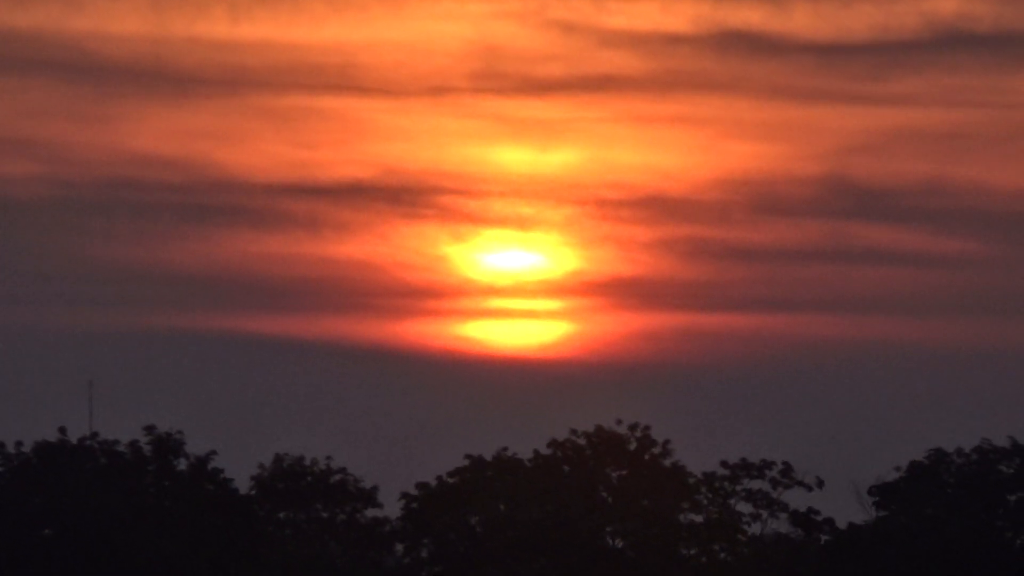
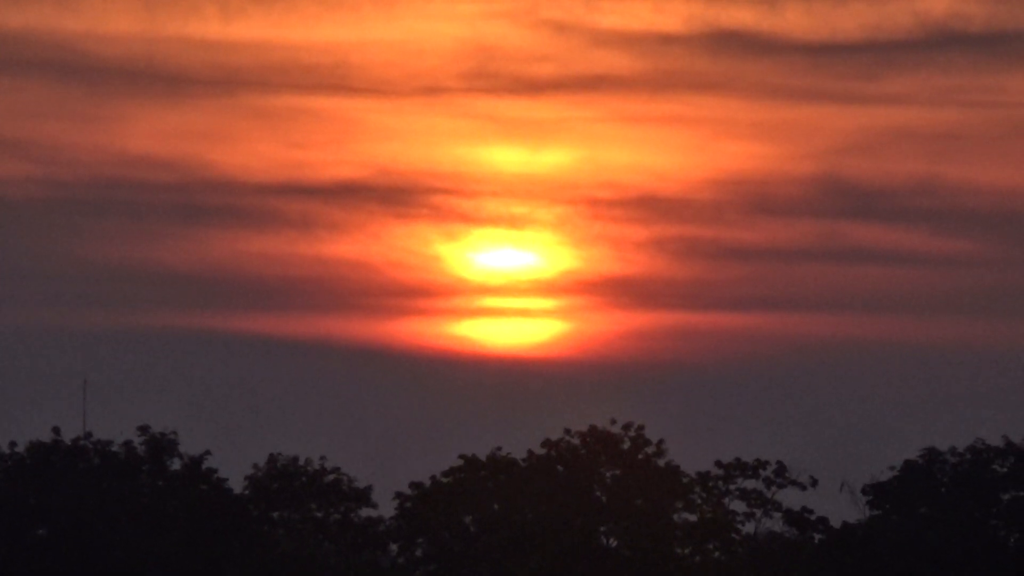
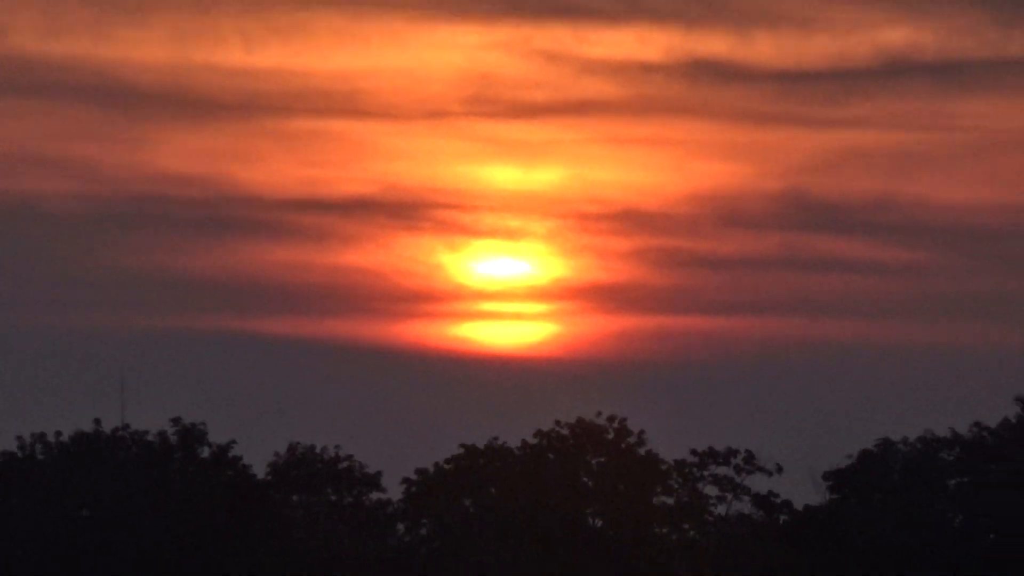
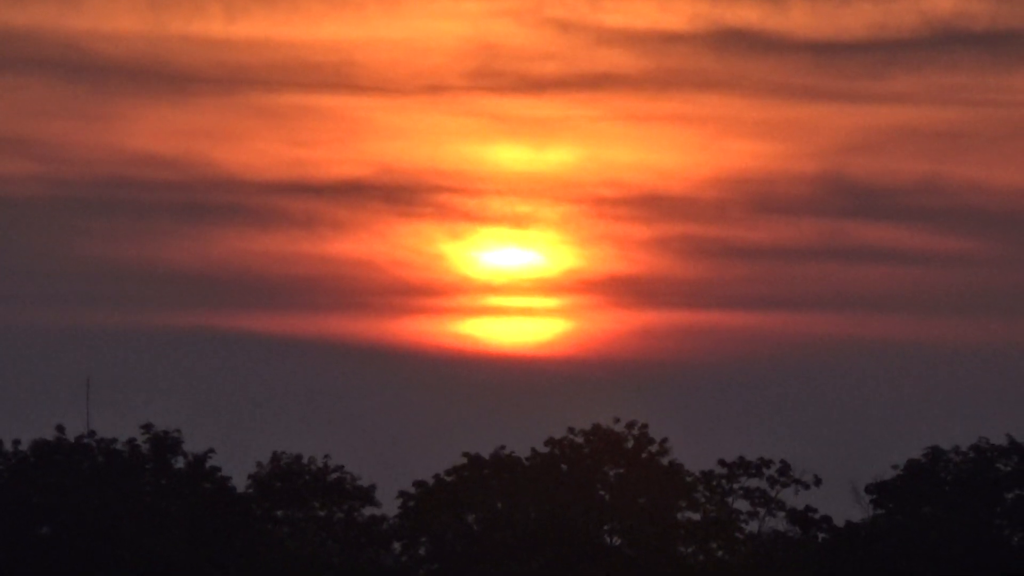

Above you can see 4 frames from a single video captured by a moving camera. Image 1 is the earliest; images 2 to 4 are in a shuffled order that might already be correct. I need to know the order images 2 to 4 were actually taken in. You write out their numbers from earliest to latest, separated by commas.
4, 2, 3
